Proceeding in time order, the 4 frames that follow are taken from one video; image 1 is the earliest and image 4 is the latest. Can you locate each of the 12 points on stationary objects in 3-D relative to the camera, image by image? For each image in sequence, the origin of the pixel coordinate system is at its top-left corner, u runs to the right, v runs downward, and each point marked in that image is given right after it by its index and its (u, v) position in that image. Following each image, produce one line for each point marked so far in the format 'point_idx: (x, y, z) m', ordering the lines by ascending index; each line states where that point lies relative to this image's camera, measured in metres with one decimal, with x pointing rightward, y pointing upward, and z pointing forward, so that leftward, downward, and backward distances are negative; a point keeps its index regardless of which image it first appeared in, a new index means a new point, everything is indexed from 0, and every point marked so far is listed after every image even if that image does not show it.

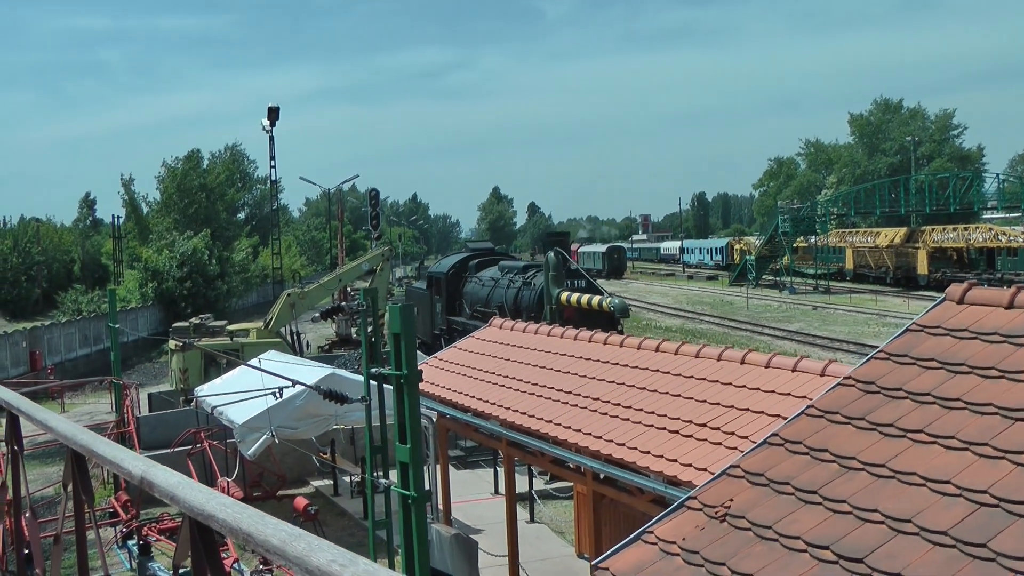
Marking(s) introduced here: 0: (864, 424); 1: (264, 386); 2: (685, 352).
0: (+1.9, -0.7, +4.8) m
1: (-3.5, -1.4, +13.0) m
2: (+1.6, -0.6, +8.5) m
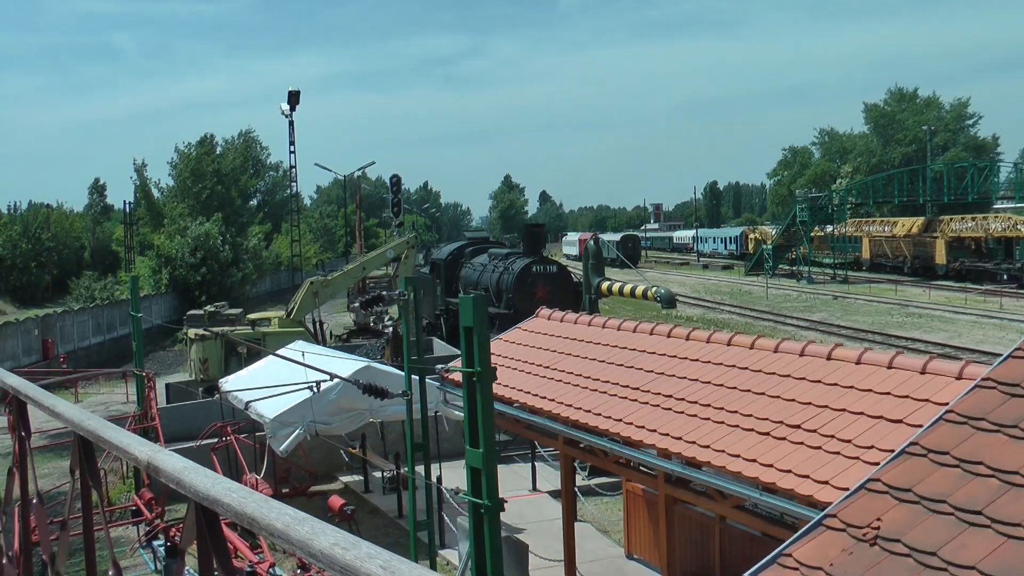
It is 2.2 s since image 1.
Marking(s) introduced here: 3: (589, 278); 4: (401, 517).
0: (+2.4, -0.7, +4.2) m
1: (-3.0, -1.3, +12.5) m
2: (+2.2, -0.5, +7.9) m
3: (+1.3, +0.1, +14.6) m
4: (-1.6, -3.2, +12.8) m
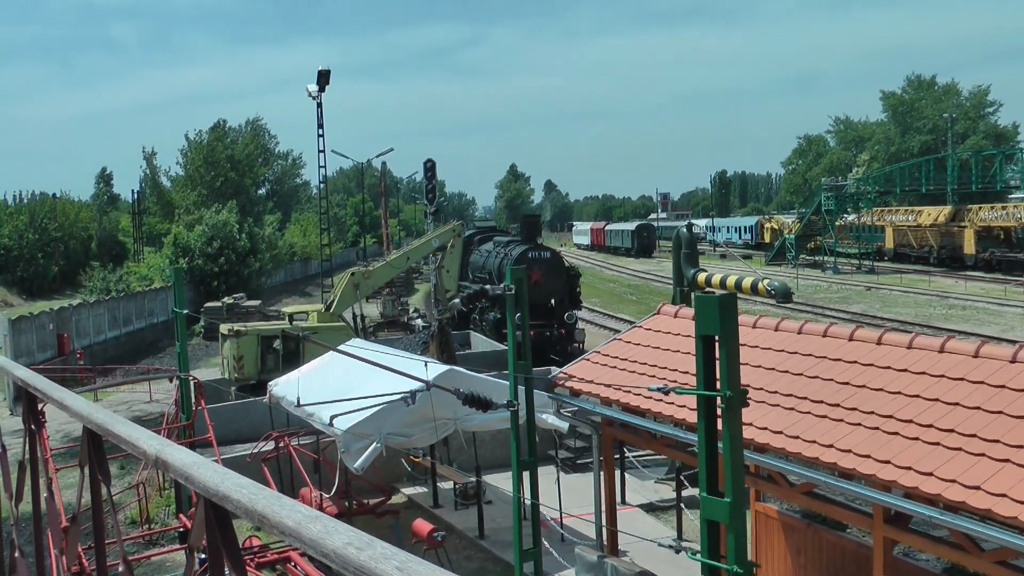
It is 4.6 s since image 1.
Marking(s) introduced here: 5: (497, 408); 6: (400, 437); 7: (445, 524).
0: (+3.6, -0.7, +2.8) m
1: (-1.7, -1.2, +11.0) m
2: (+3.4, -0.5, +6.4) m
3: (+2.5, +0.3, +13.2) m
4: (-0.4, -3.1, +11.4) m
5: (-0.2, -1.2, +8.9) m
6: (-1.3, -1.7, +10.3) m
7: (-0.9, -3.1, +12.0) m
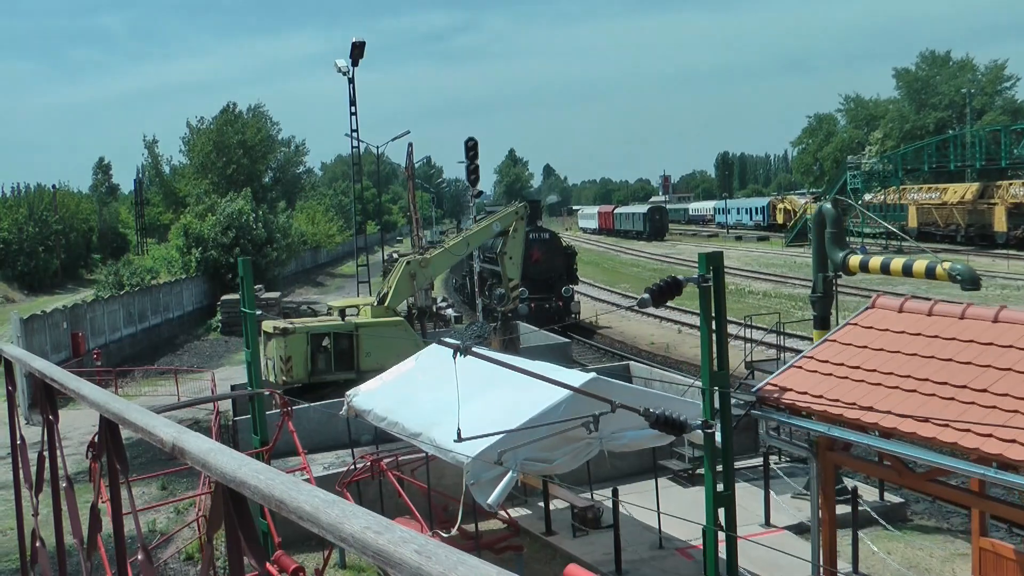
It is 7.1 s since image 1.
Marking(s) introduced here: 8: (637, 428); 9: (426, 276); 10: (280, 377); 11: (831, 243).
0: (+5.2, -0.6, +1.0) m
1: (-0.2, -1.1, +9.2) m
2: (+4.9, -0.4, +4.6) m
3: (+4.0, +0.4, +11.3) m
4: (+1.2, -3.0, +9.6) m
5: (+1.4, -1.1, +7.1) m
6: (+0.3, -1.6, +8.5) m
7: (+0.7, -3.0, +10.2) m
8: (+1.2, -1.4, +9.0) m
9: (-1.9, +0.3, +19.0) m
10: (-4.4, -1.7, +17.0) m
11: (+4.0, +0.6, +11.6) m
